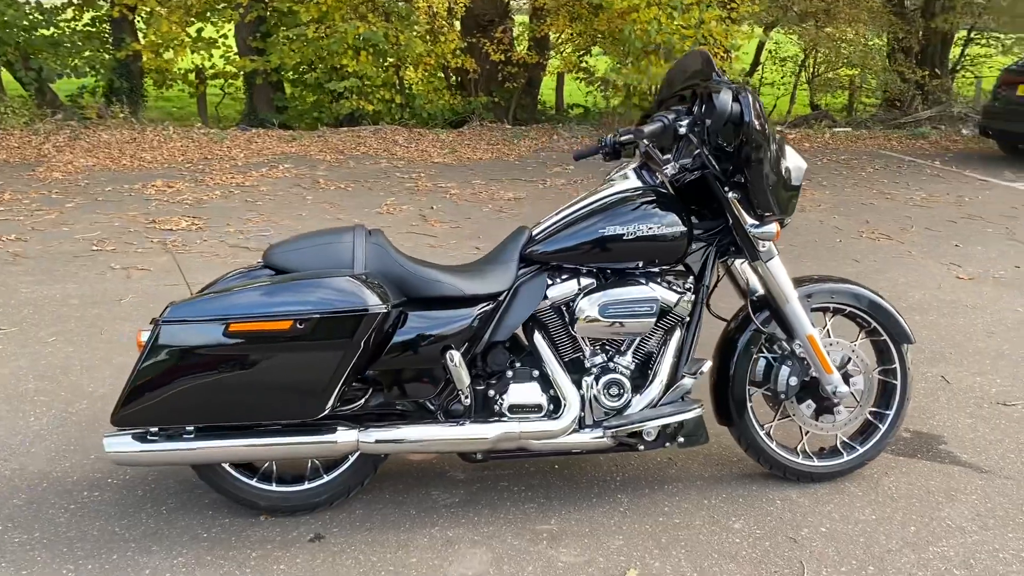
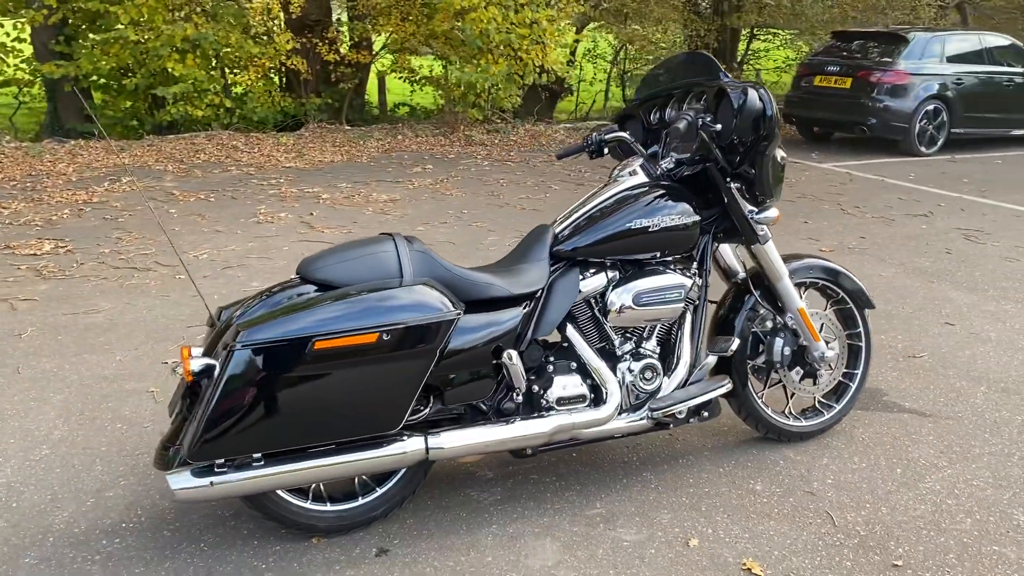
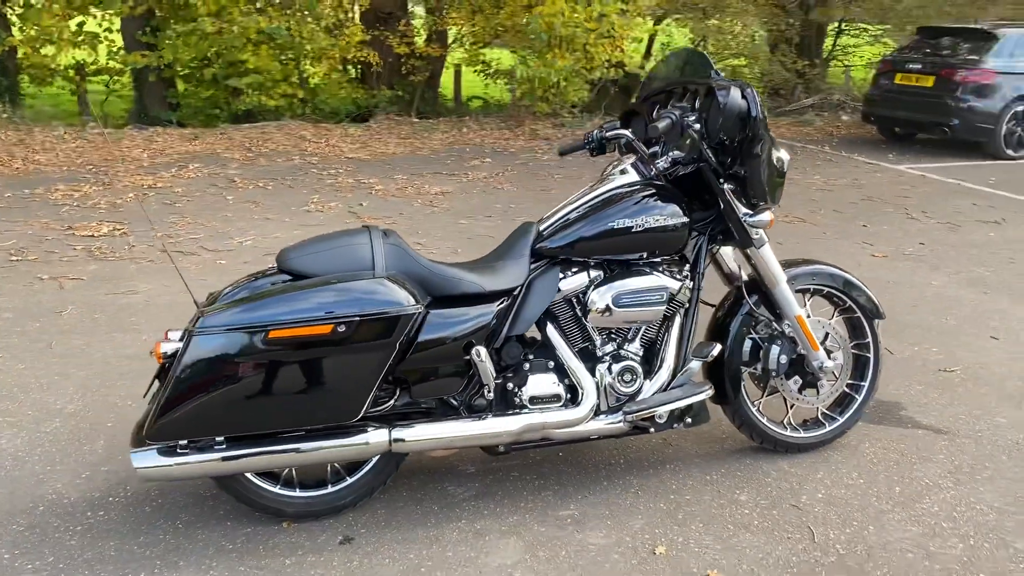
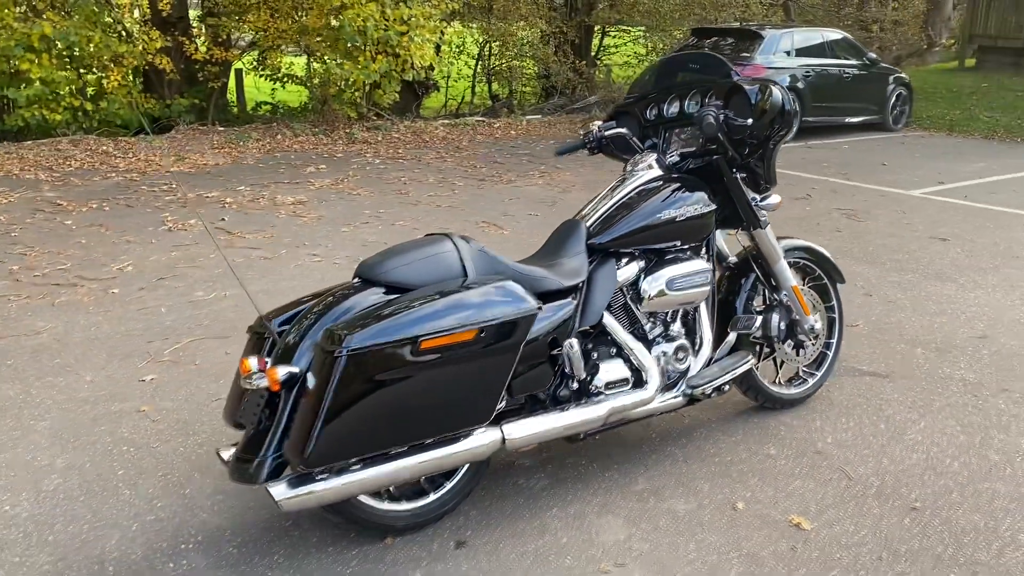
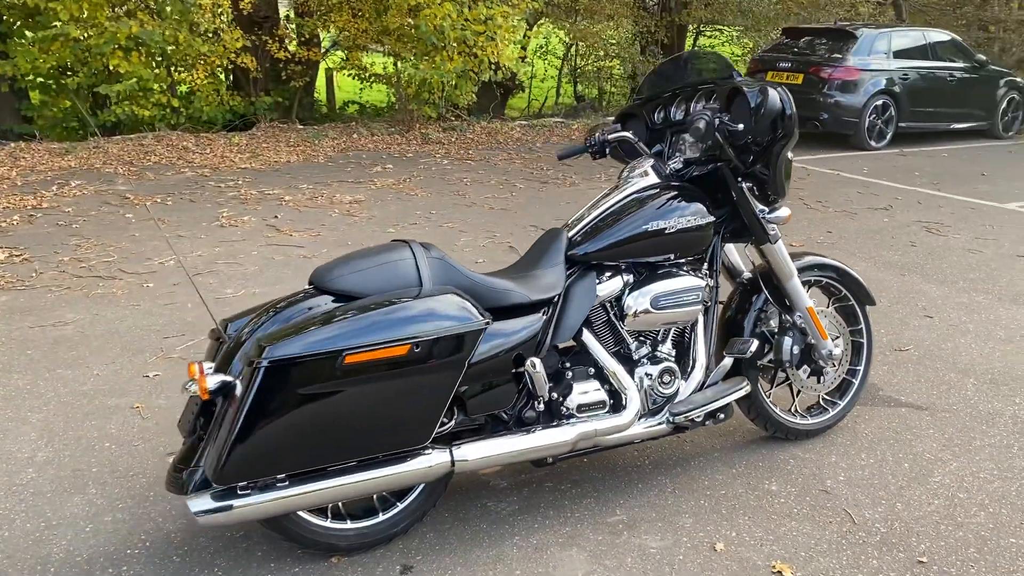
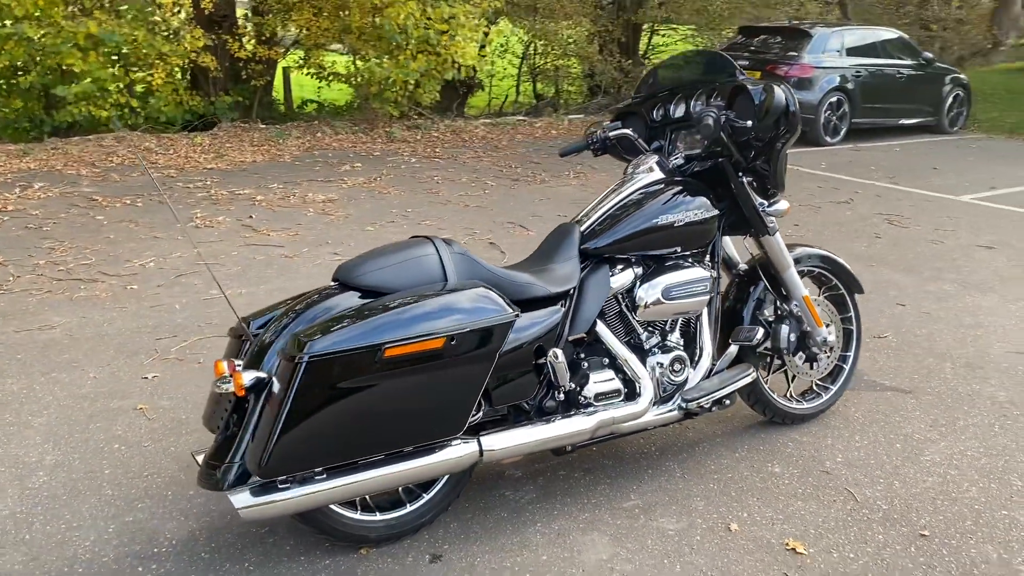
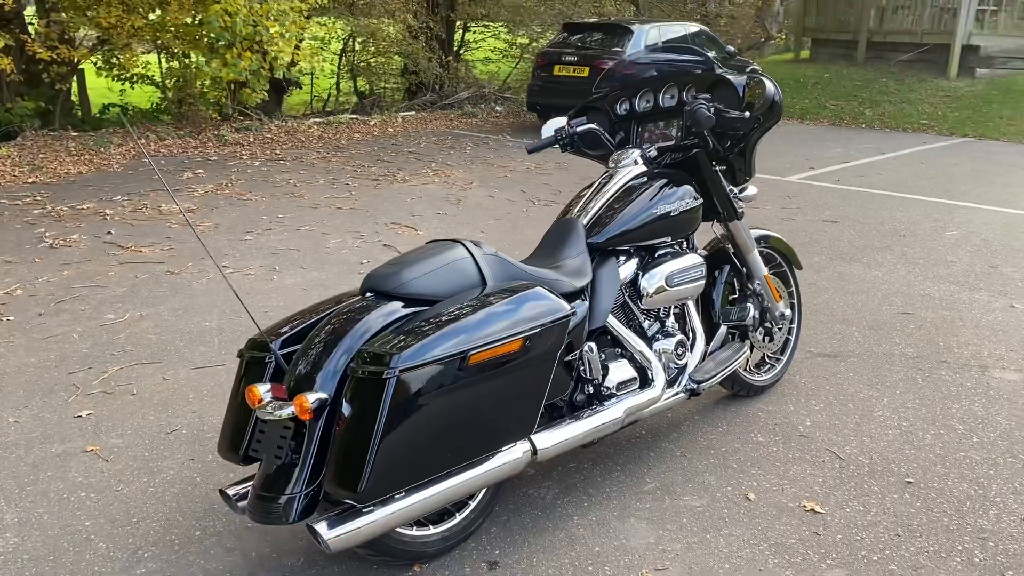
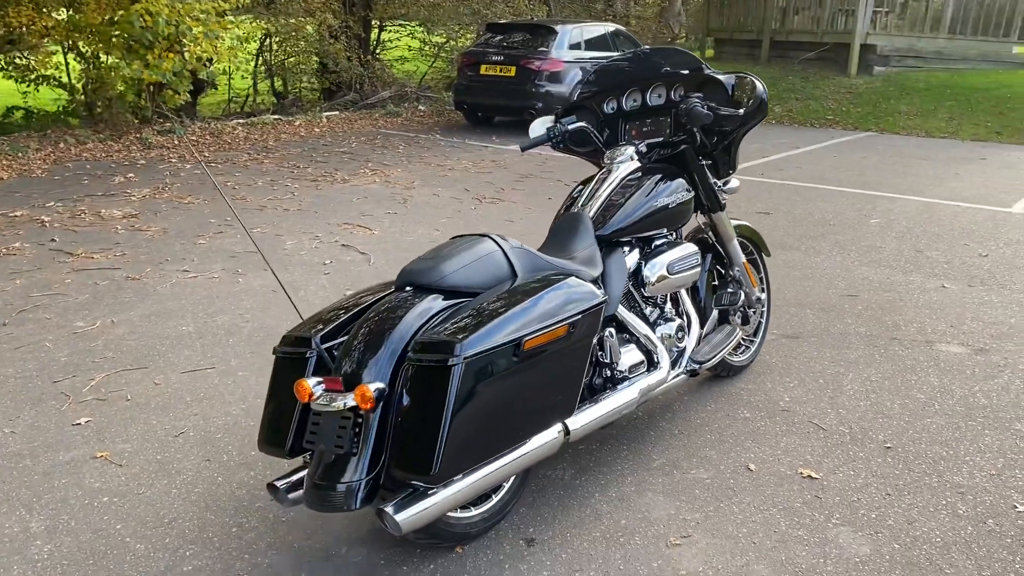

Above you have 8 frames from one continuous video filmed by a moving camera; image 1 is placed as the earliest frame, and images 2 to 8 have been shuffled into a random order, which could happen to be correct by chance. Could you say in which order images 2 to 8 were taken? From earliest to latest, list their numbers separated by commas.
3, 2, 5, 6, 4, 7, 8
